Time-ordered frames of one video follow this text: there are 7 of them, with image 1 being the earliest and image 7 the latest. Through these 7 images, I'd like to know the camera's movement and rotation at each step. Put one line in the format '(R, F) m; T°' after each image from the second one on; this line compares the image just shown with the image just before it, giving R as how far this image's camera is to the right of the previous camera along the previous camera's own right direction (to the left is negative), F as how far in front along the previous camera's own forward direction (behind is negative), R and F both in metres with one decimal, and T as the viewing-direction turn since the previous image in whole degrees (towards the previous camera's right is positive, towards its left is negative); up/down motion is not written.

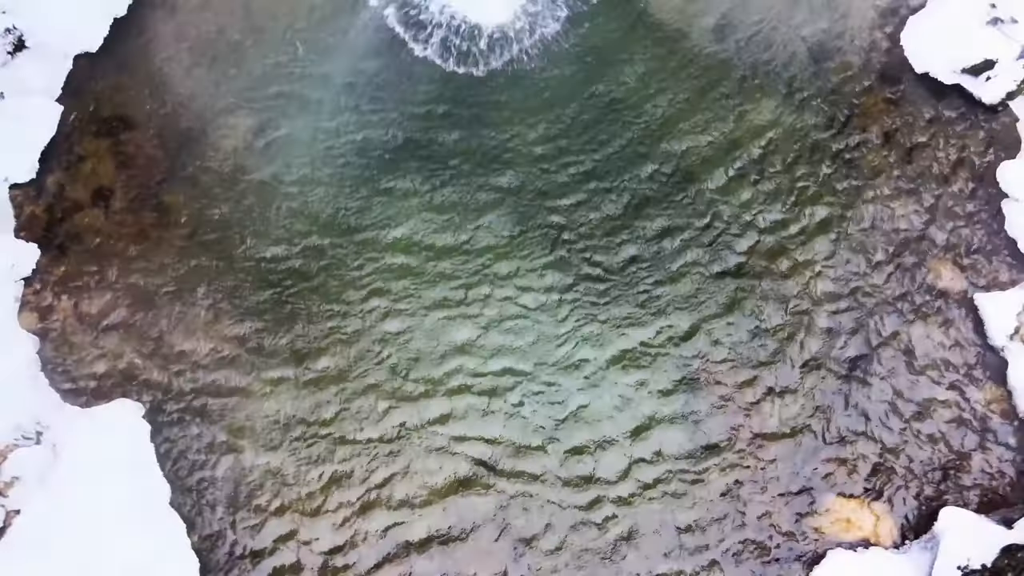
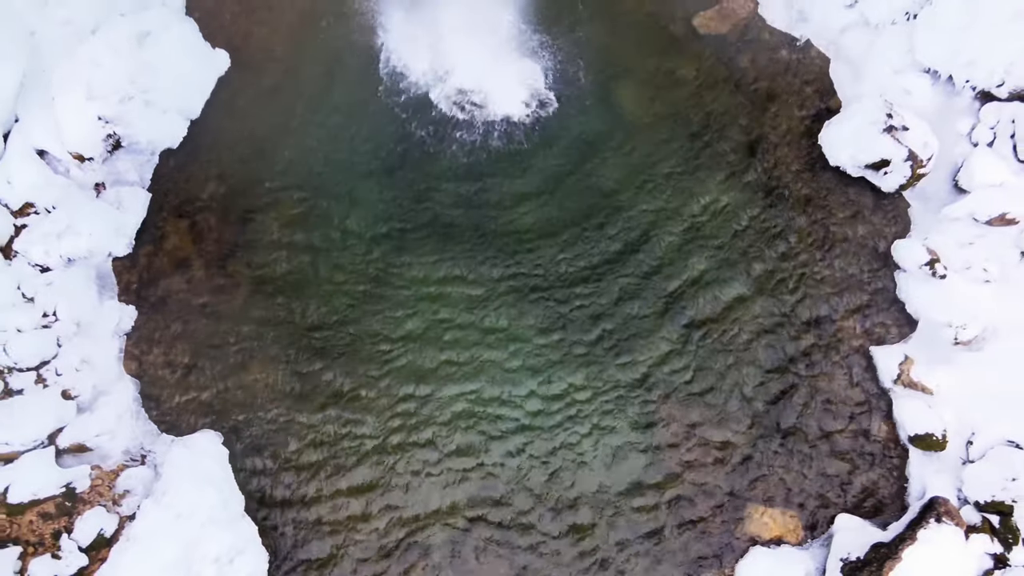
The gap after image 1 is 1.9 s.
(0.0, -1.1) m; 0°
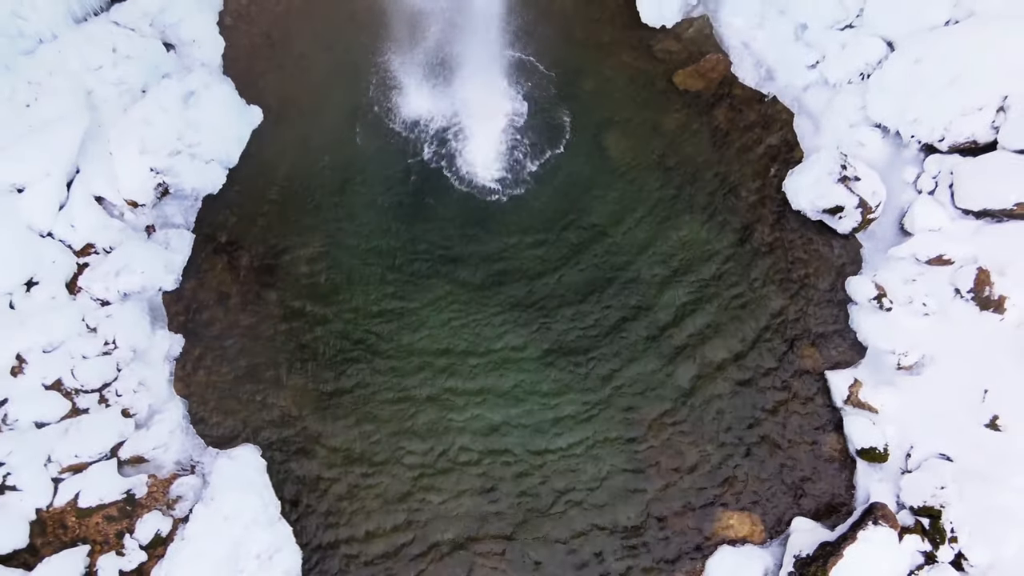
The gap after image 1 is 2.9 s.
(0.0, -0.7) m; 0°
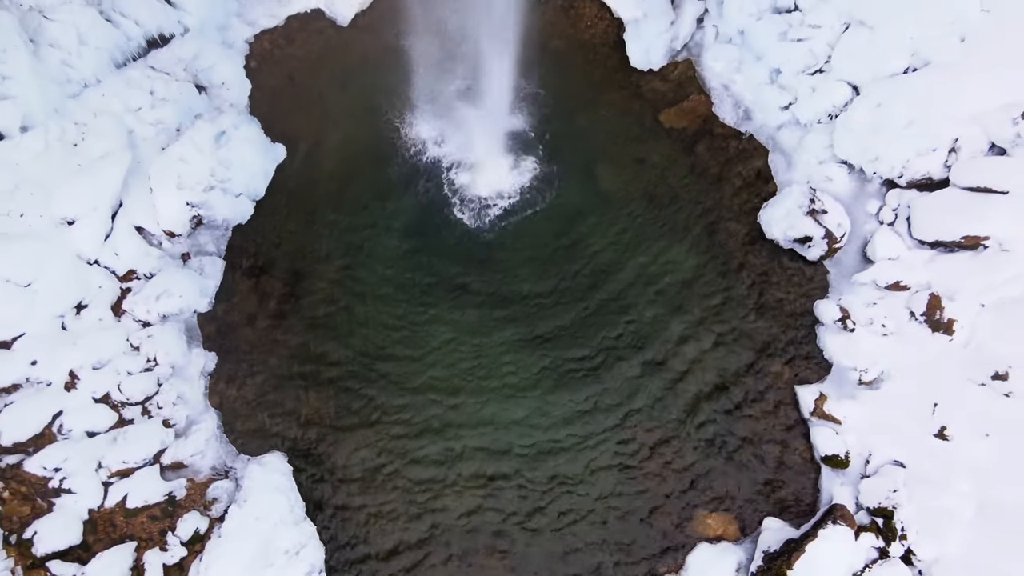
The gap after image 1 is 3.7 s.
(0.0, -0.7) m; 0°
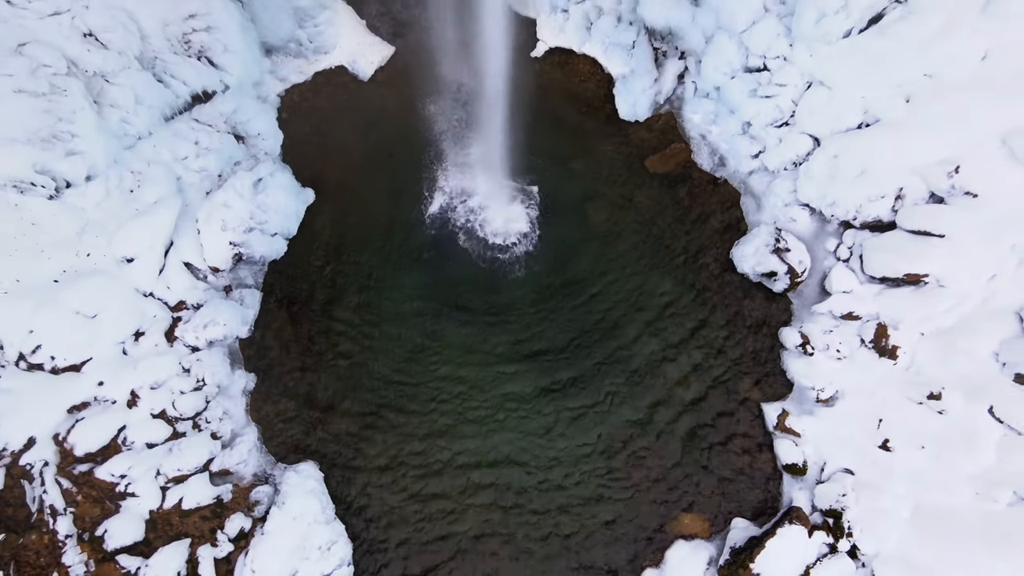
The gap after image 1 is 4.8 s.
(0.0, -0.9) m; 0°
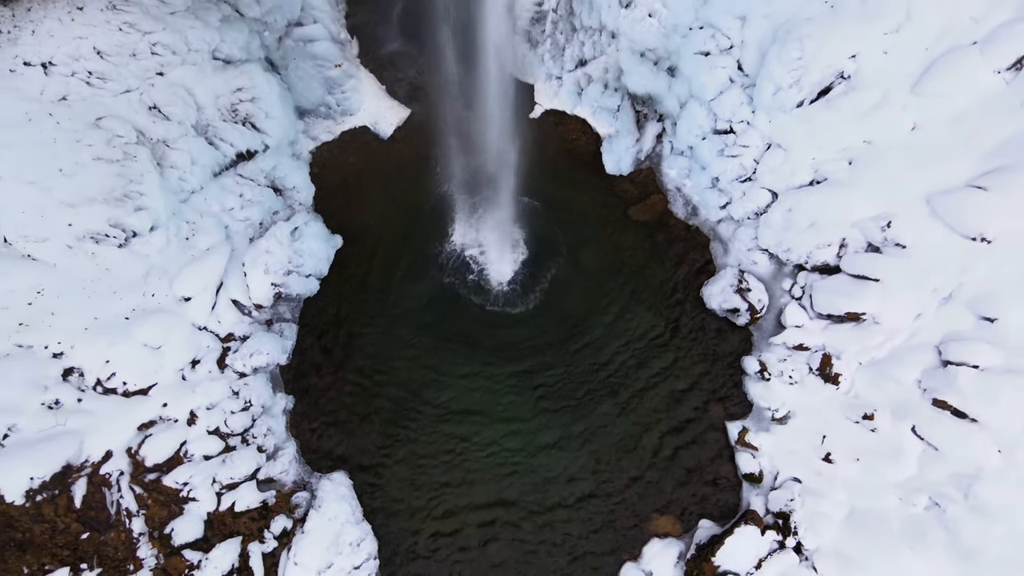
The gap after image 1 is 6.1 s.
(0.0, -1.3) m; 0°
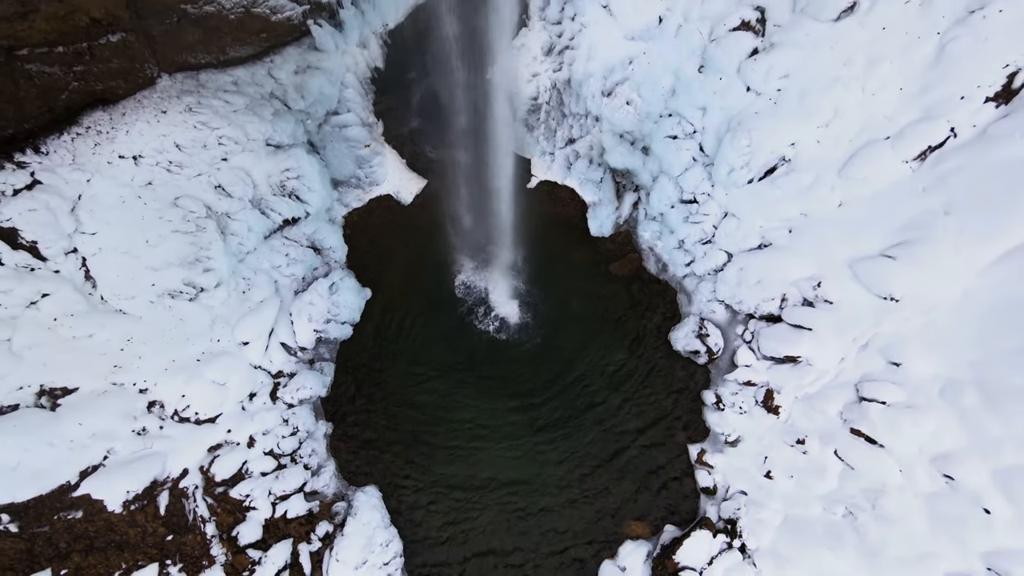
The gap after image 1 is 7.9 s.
(0.0, -1.9) m; 0°
